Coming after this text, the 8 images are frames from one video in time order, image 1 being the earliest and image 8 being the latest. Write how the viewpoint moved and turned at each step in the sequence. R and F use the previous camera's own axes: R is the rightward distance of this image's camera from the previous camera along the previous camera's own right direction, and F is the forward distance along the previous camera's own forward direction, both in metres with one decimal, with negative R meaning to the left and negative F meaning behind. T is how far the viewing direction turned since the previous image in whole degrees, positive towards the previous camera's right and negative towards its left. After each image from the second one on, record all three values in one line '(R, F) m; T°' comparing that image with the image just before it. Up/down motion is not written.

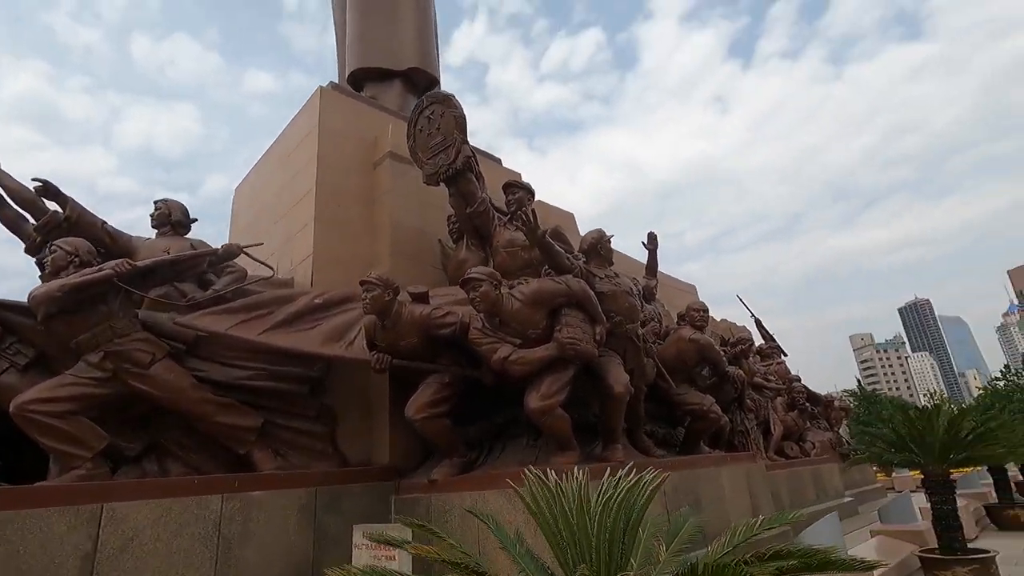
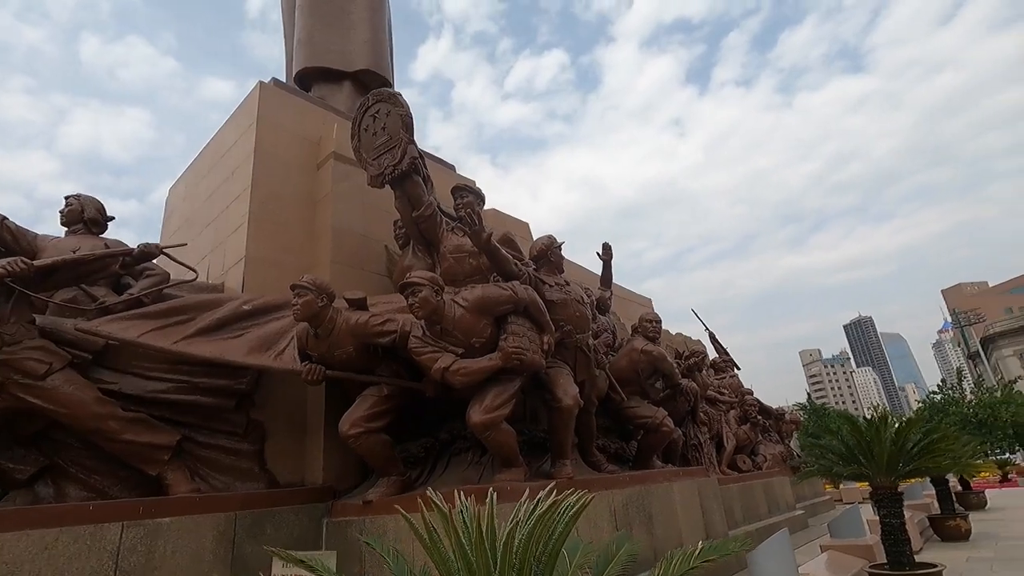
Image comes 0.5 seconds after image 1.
(+0.2, +0.3) m; +4°
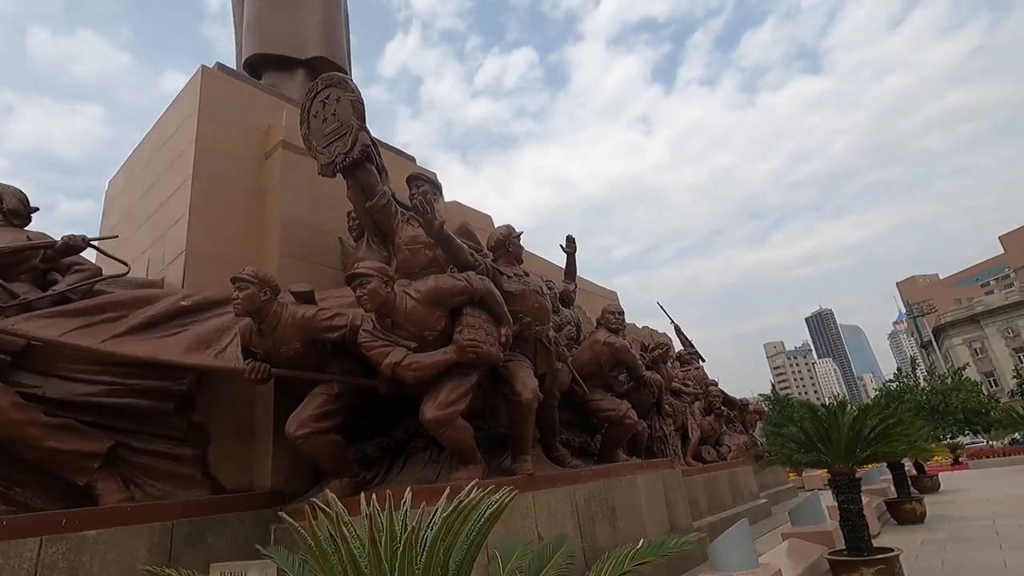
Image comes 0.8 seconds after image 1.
(+0.1, +0.2) m; +3°
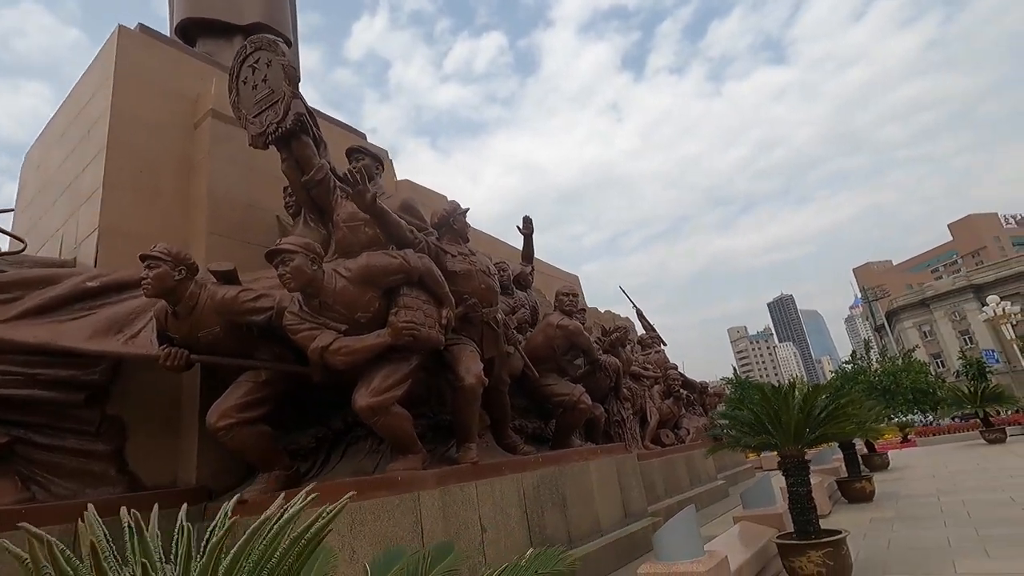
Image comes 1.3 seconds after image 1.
(+0.2, +0.3) m; +3°
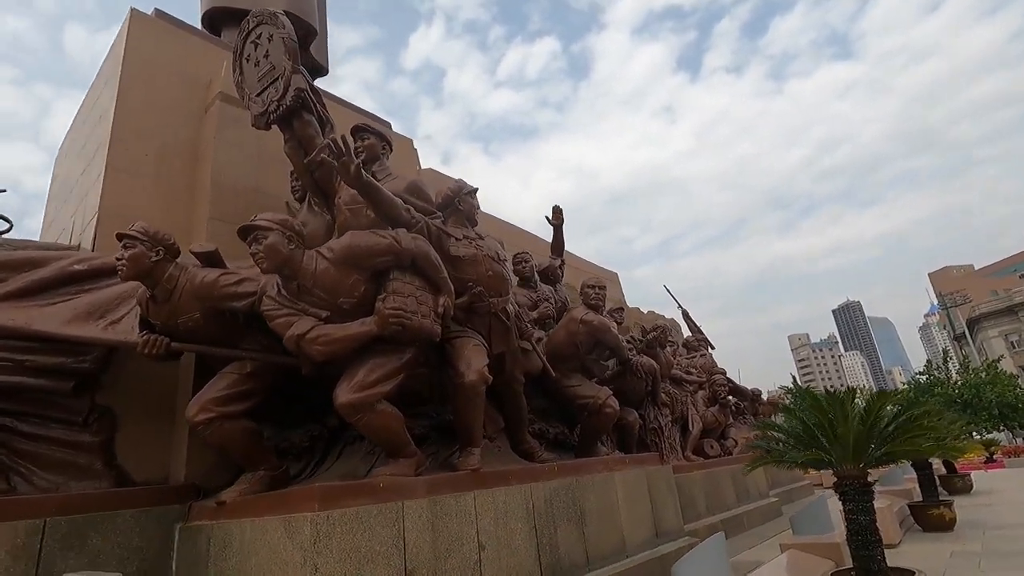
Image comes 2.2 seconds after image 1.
(+0.3, +0.6) m; -5°
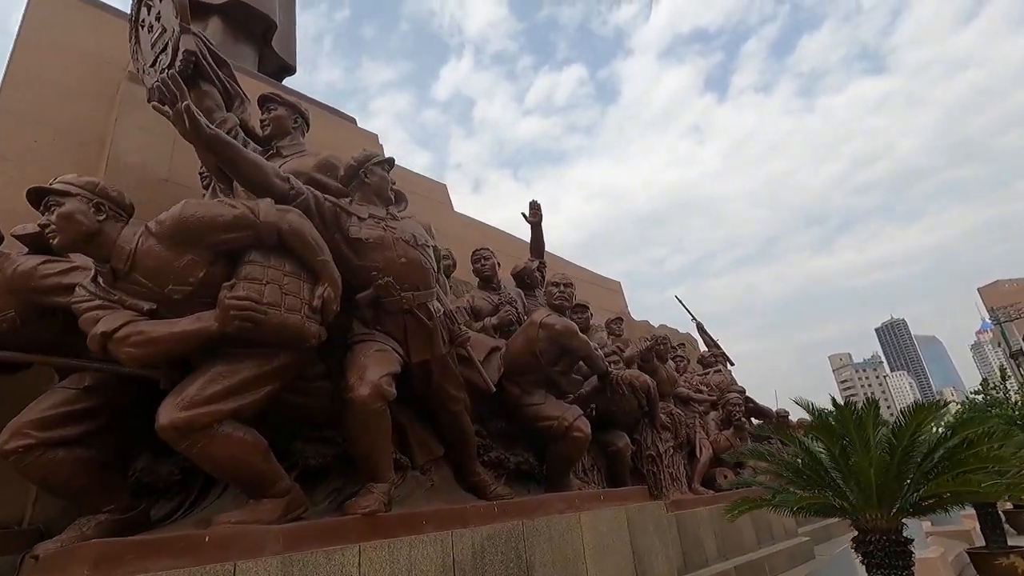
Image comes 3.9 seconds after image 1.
(+0.8, +1.0) m; -3°
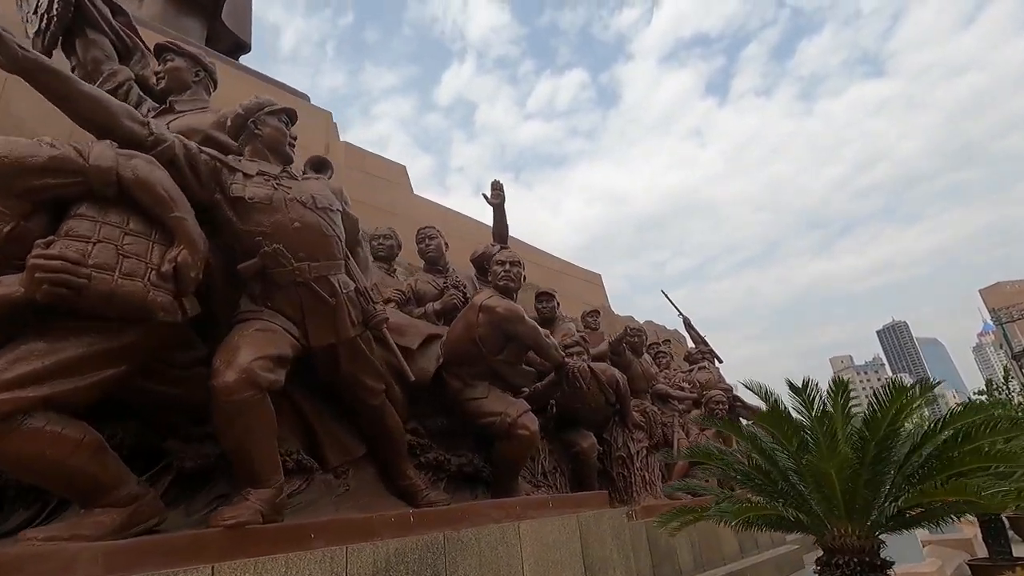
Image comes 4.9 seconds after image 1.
(+0.5, +0.6) m; 0°
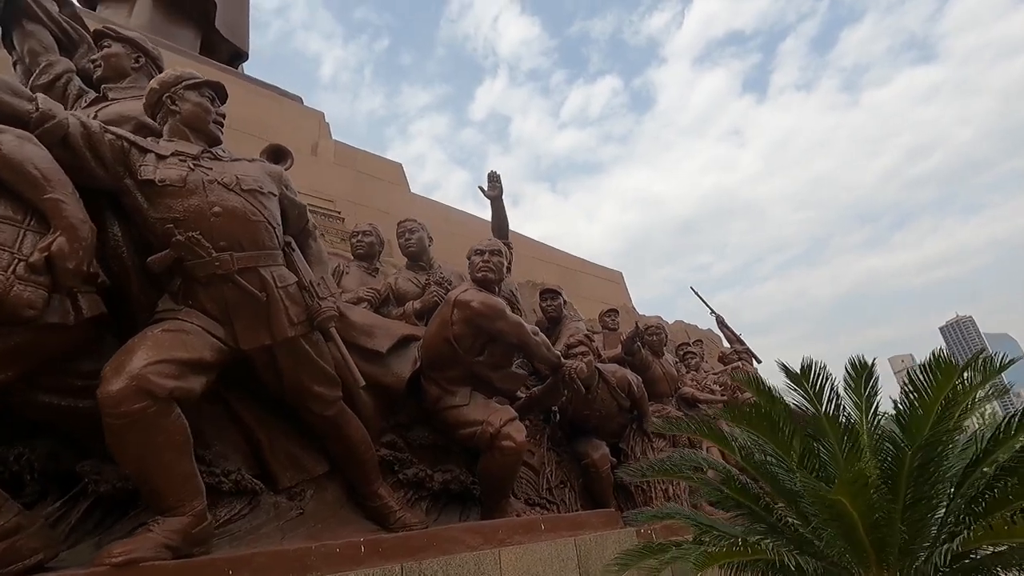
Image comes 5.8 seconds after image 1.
(+0.4, +0.5) m; -4°
